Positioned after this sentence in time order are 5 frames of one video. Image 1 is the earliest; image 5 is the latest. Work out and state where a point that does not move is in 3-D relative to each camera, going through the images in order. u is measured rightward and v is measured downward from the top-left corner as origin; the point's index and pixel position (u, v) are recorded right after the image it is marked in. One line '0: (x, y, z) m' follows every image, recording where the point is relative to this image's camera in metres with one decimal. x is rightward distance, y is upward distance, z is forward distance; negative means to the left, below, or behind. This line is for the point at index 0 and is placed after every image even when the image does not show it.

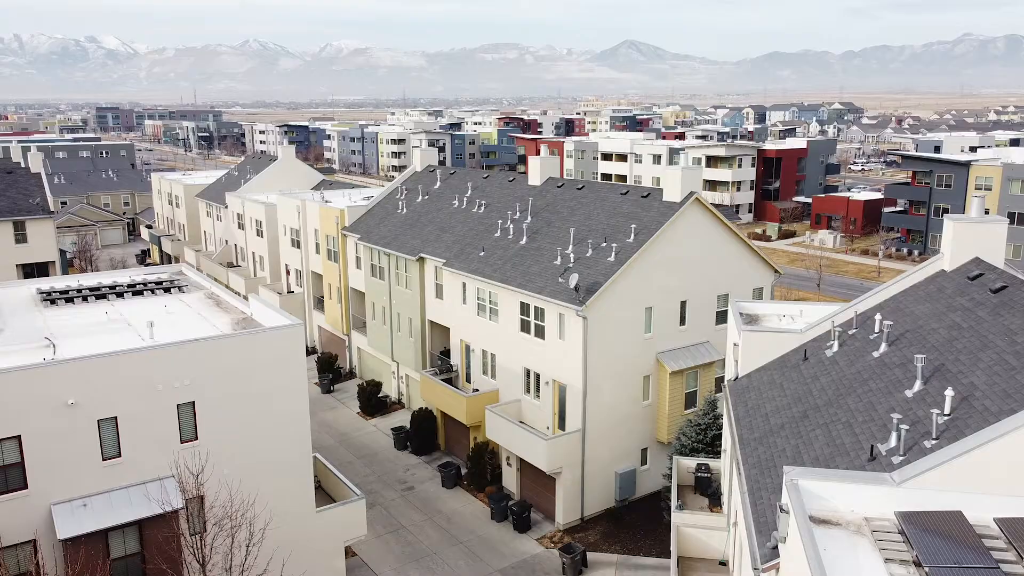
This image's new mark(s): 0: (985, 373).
0: (+7.3, -1.3, +11.7) m
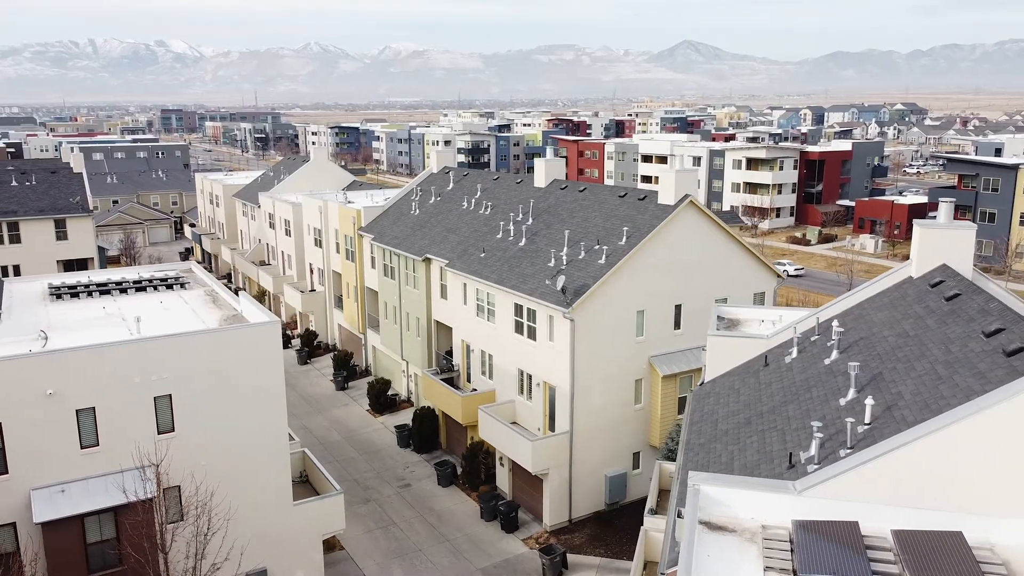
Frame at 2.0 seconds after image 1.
0: (+6.0, -1.4, +11.4) m
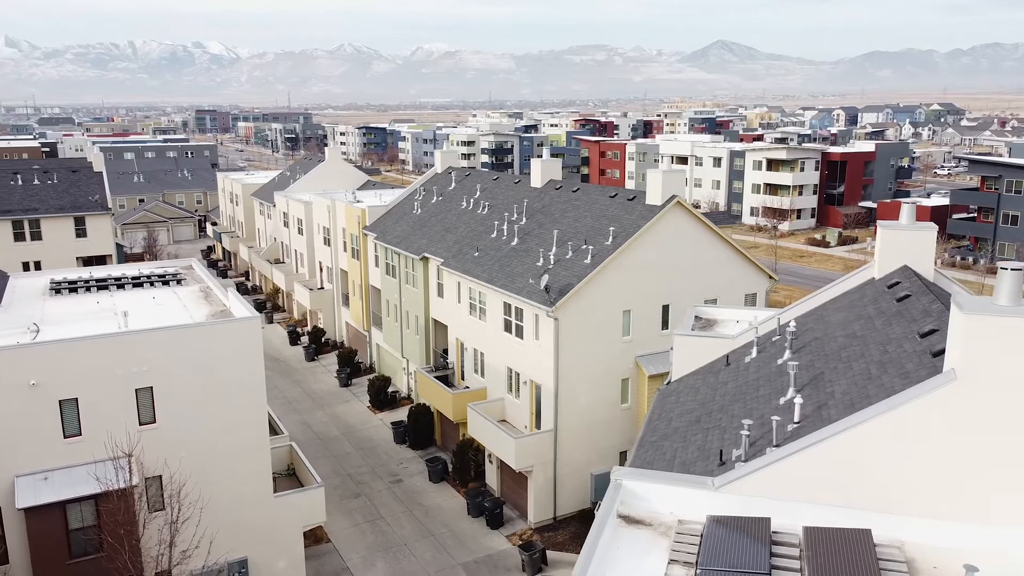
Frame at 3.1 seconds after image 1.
0: (+5.1, -1.4, +11.4) m
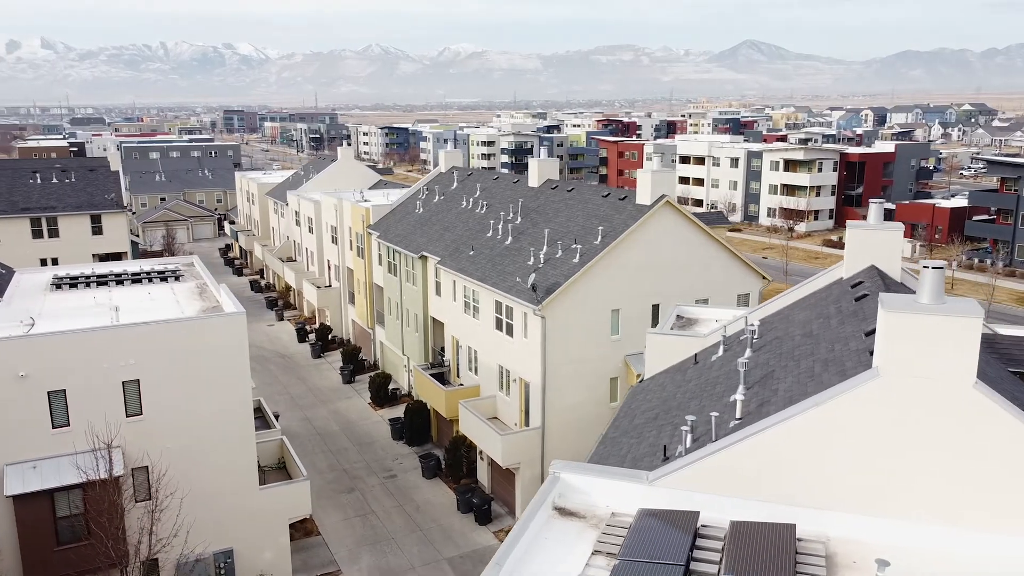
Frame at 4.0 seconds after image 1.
0: (+4.3, -1.4, +11.5) m
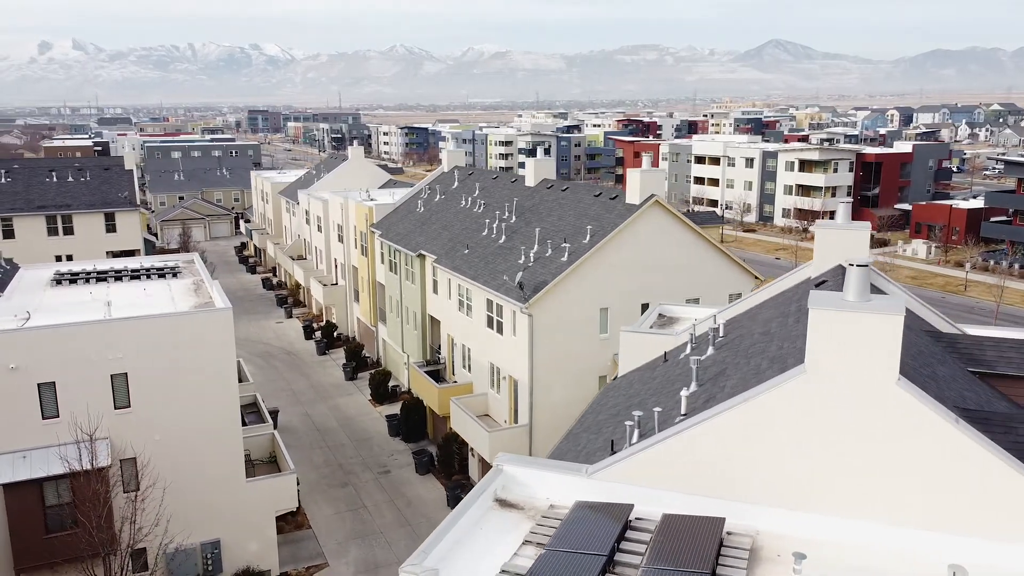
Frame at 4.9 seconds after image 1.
0: (+3.5, -1.4, +11.6) m
